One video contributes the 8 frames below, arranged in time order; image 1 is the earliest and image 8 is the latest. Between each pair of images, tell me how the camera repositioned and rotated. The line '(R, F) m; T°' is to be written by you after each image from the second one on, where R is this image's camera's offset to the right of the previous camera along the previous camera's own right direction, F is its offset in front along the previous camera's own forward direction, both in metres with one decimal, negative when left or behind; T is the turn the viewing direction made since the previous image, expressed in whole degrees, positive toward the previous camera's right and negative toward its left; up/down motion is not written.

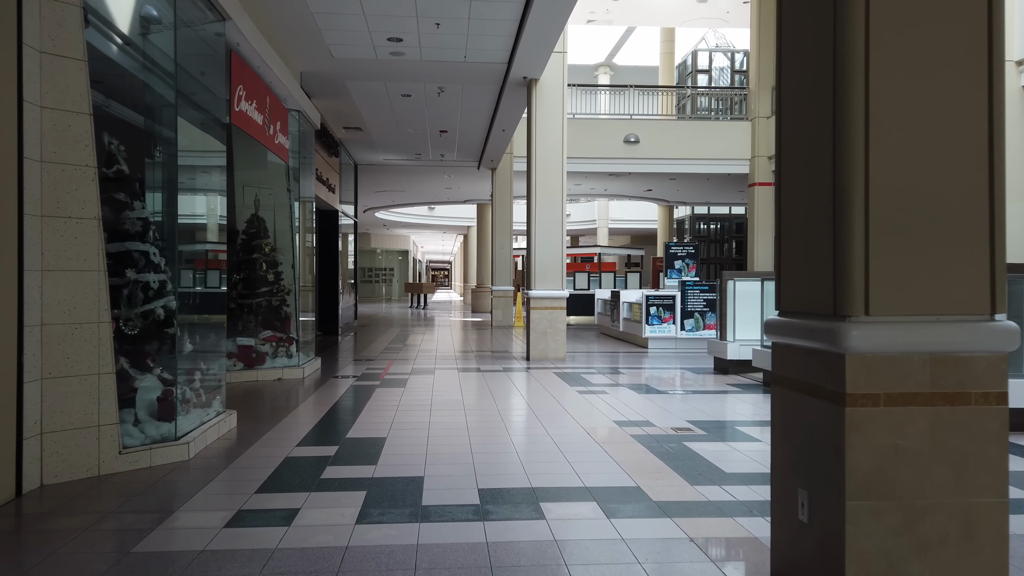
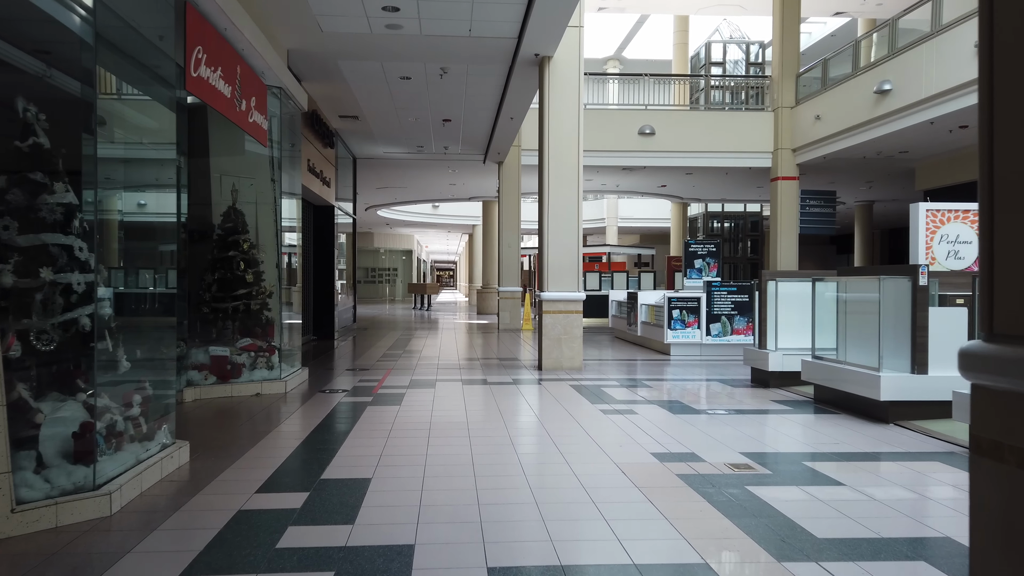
(-0.1, +1.0) m; 0°
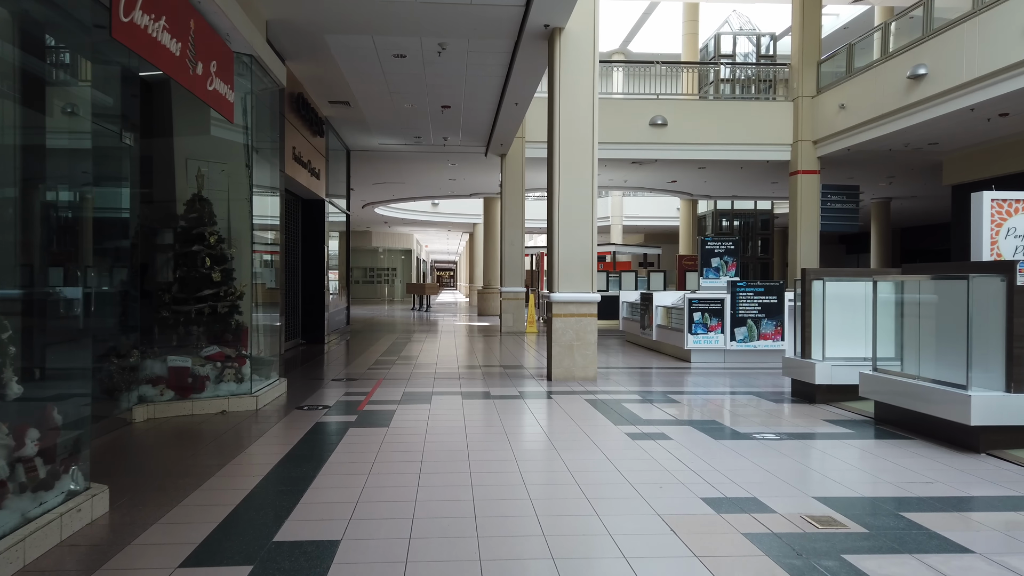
(-0.1, +0.9) m; 0°
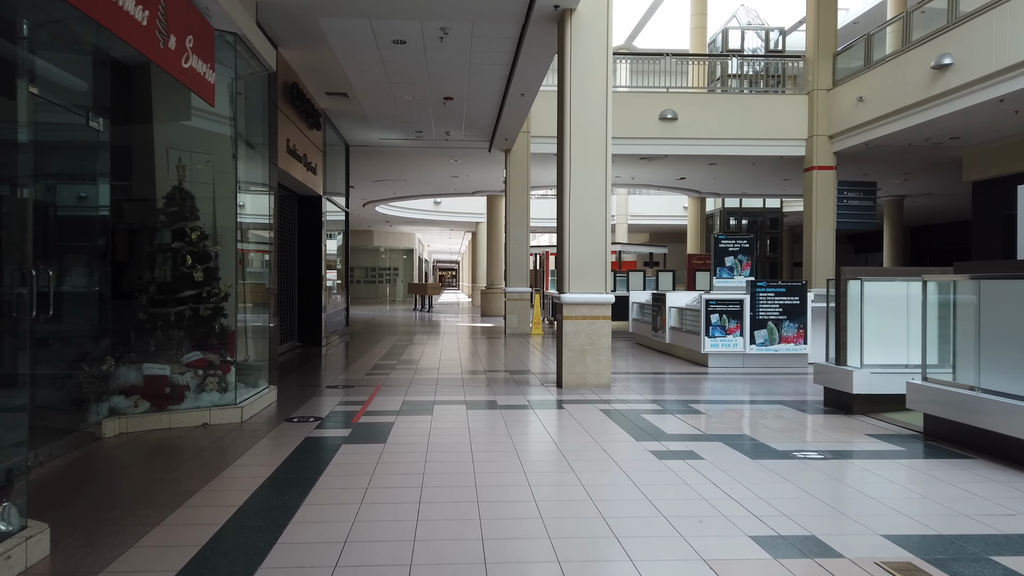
(-0.1, +0.5) m; 0°
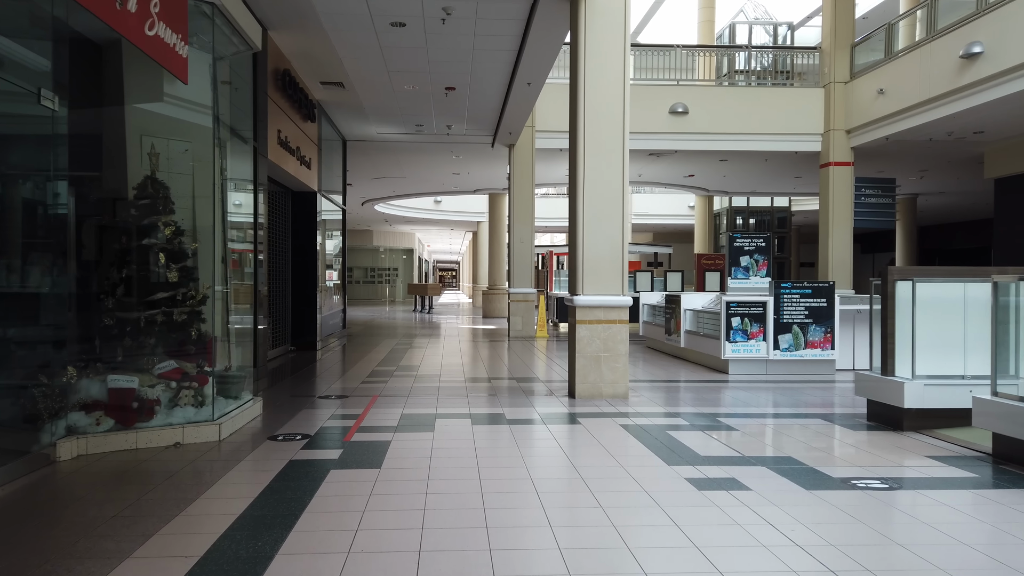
(-0.1, +0.6) m; 0°
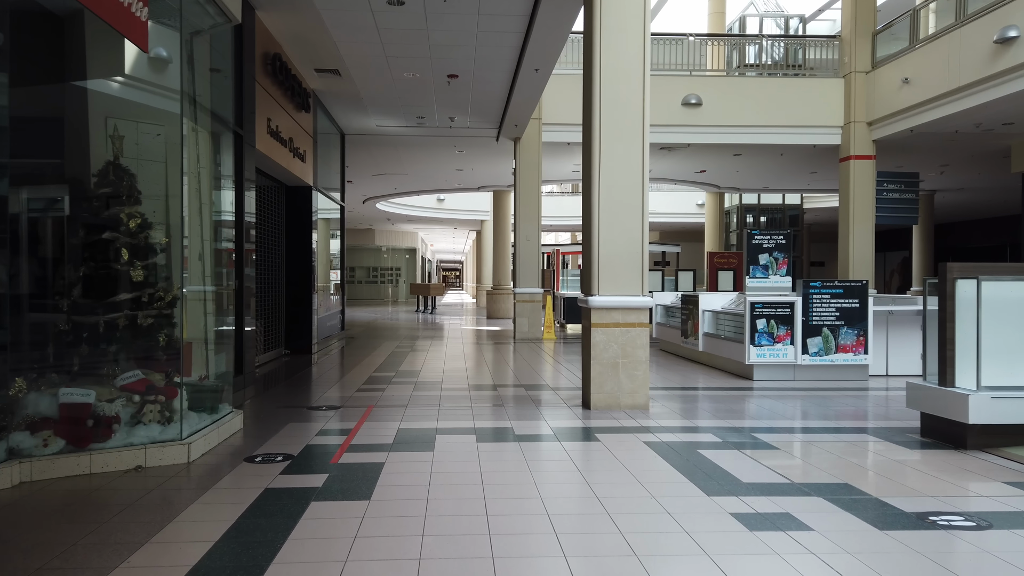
(0.0, +0.6) m; 0°
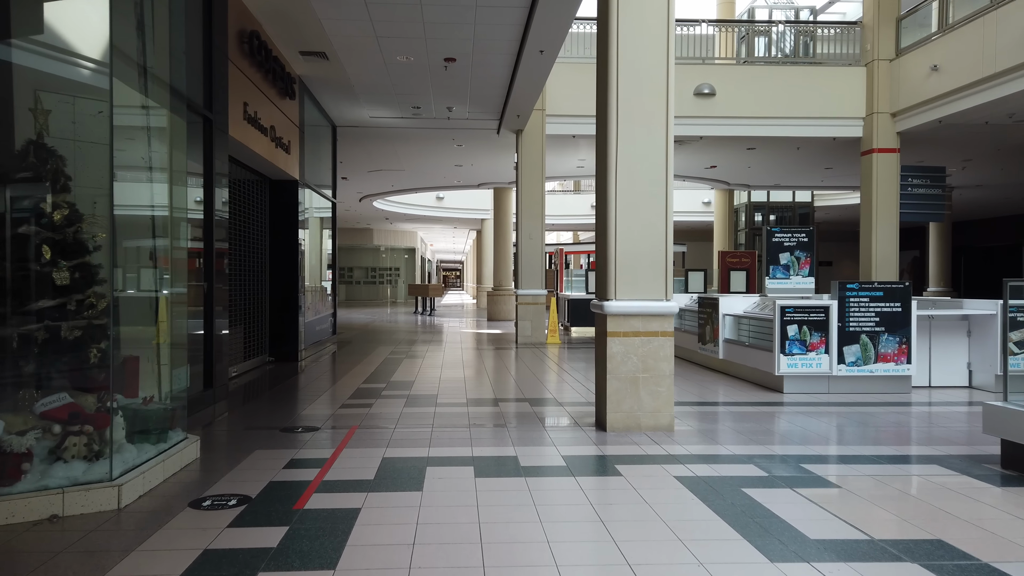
(0.0, +0.8) m; 0°
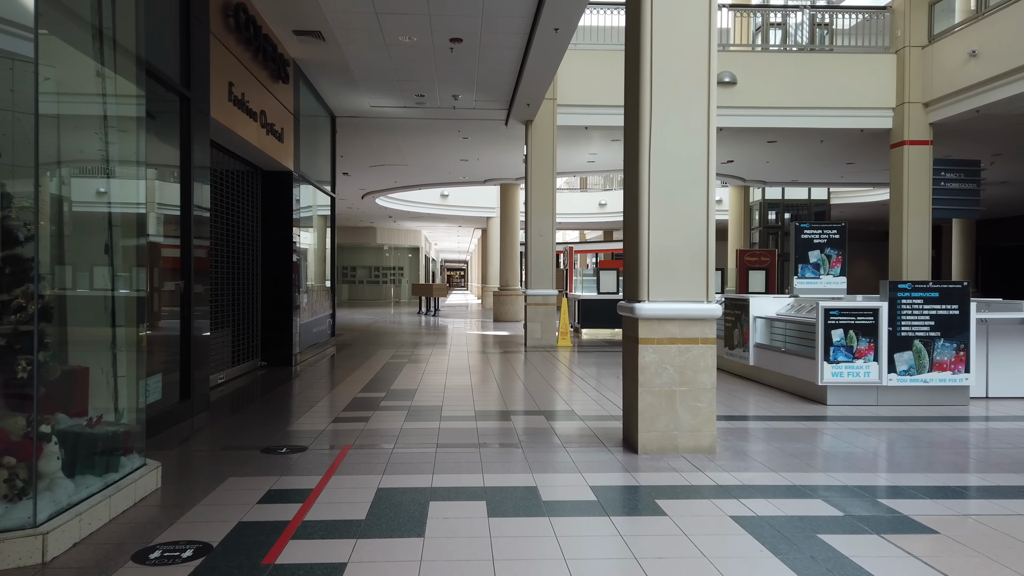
(-0.1, +0.7) m; 0°
